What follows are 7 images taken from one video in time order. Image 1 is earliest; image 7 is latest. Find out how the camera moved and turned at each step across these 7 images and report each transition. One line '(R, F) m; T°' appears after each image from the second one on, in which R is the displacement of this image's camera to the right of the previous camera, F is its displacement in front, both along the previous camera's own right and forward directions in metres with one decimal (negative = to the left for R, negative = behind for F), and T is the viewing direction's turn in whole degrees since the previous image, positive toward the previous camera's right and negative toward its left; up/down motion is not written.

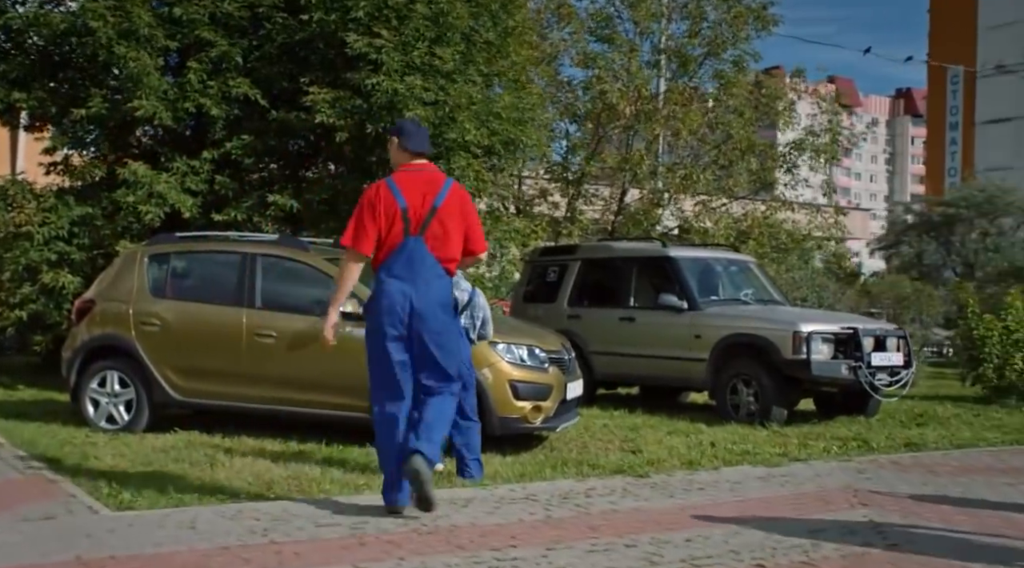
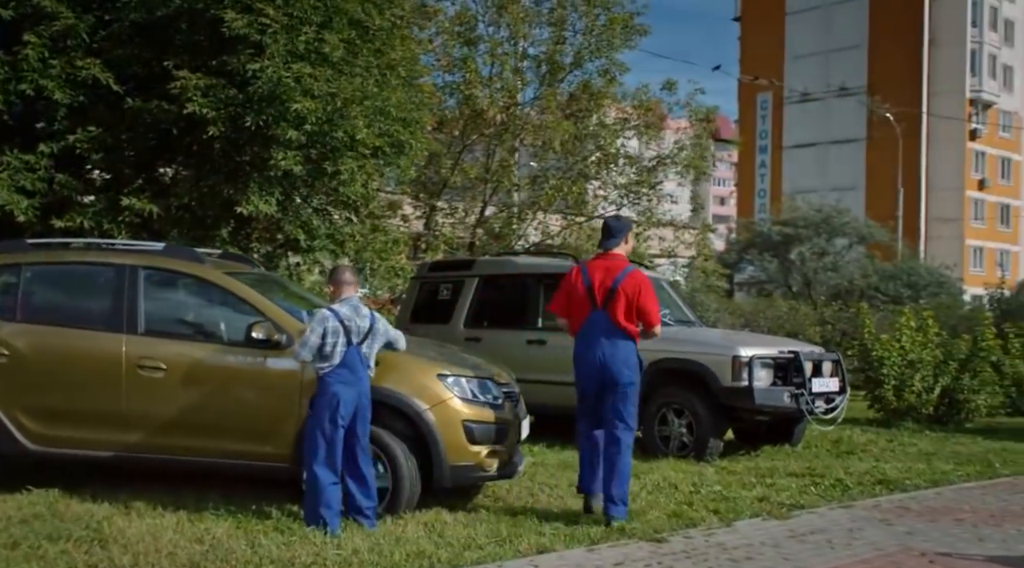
(-0.9, +1.3) m; +10°
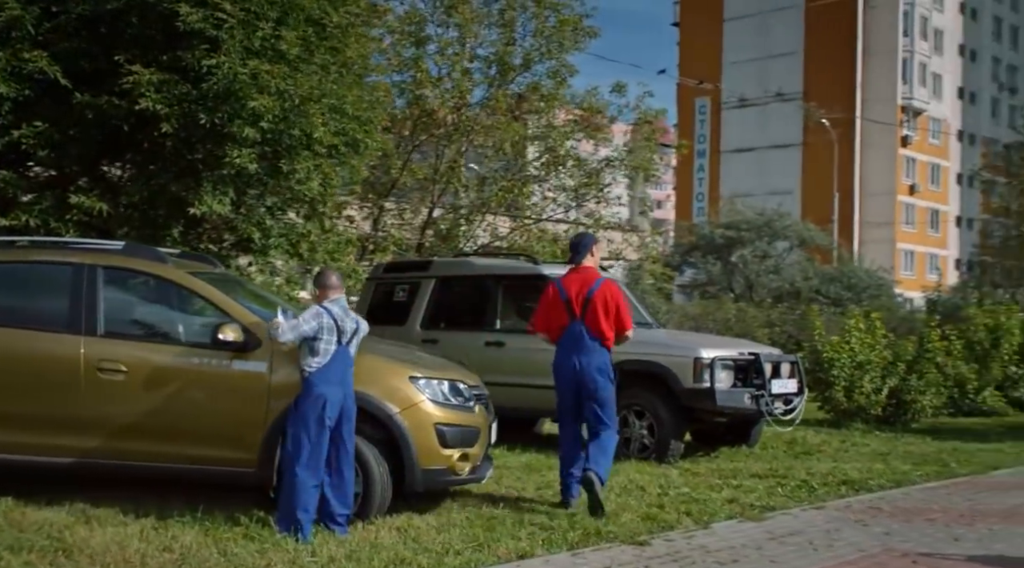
(-0.2, +0.1) m; +3°
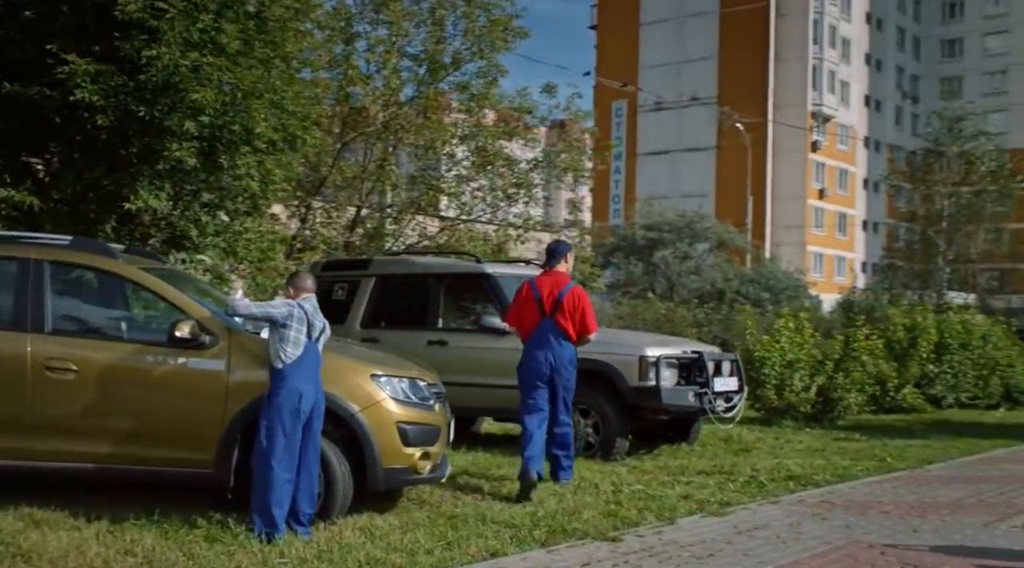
(-0.3, 0.0) m; +5°
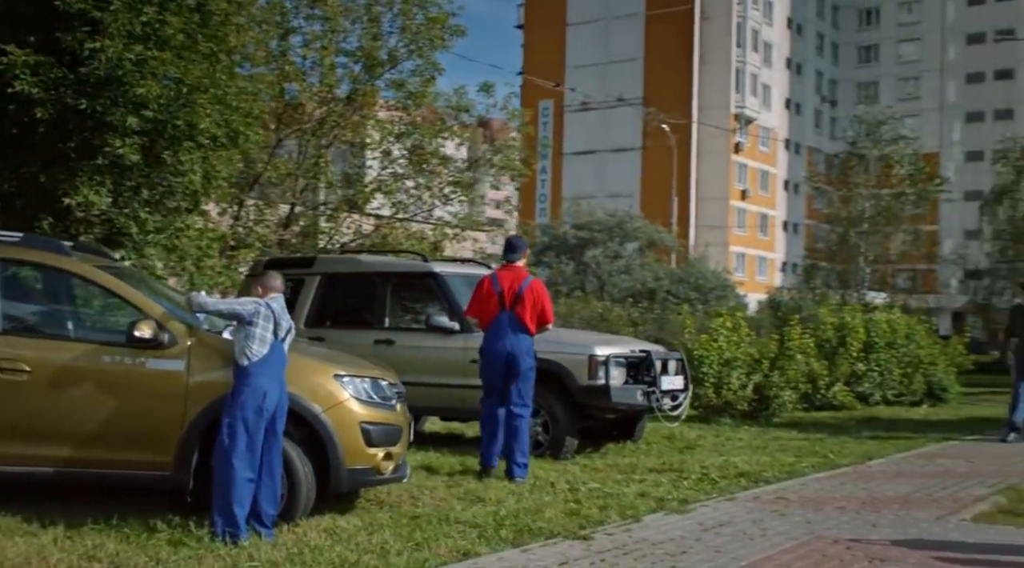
(-0.2, 0.0) m; +4°
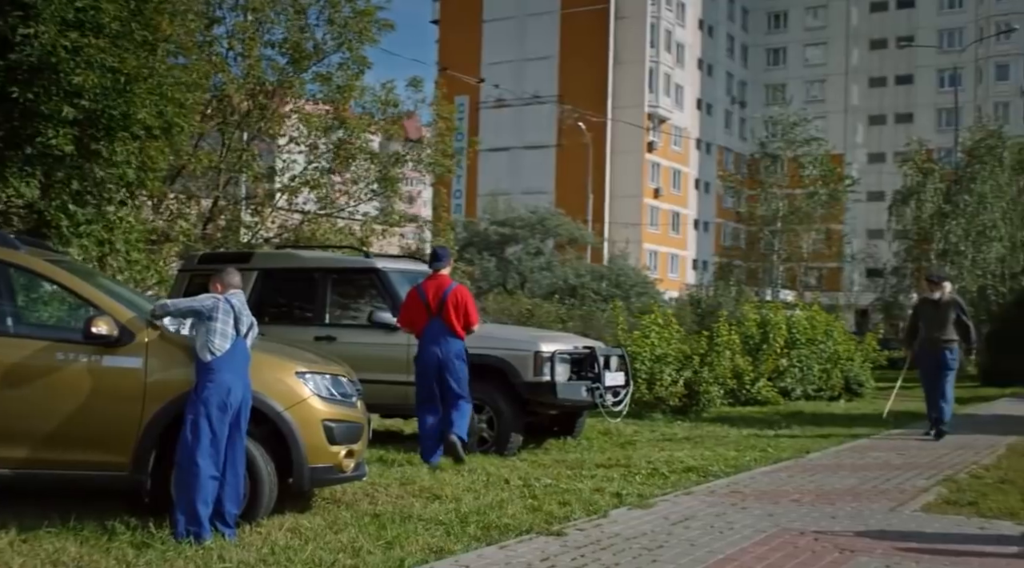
(-0.3, 0.0) m; +5°
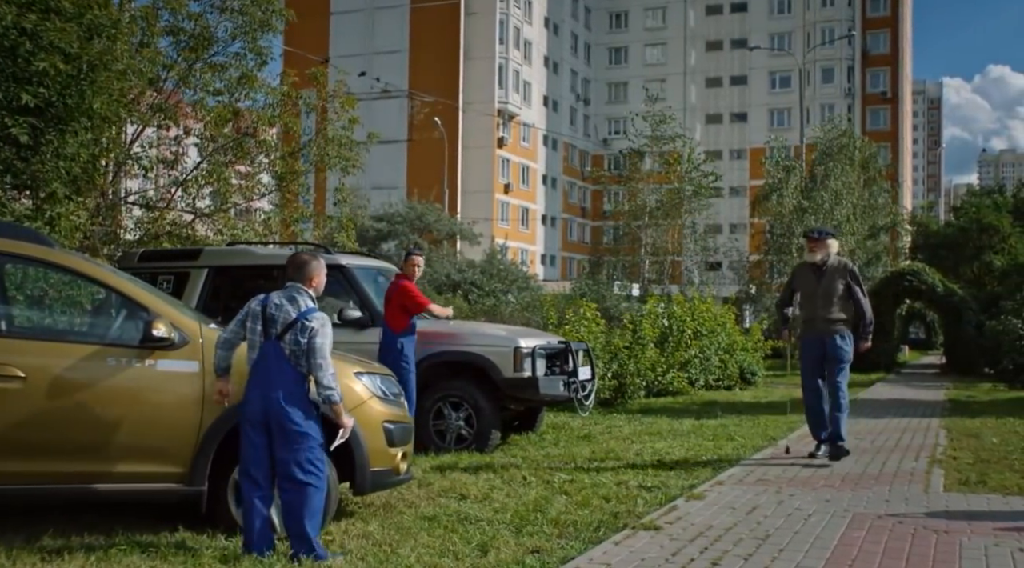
(-1.2, +0.2) m; +9°
